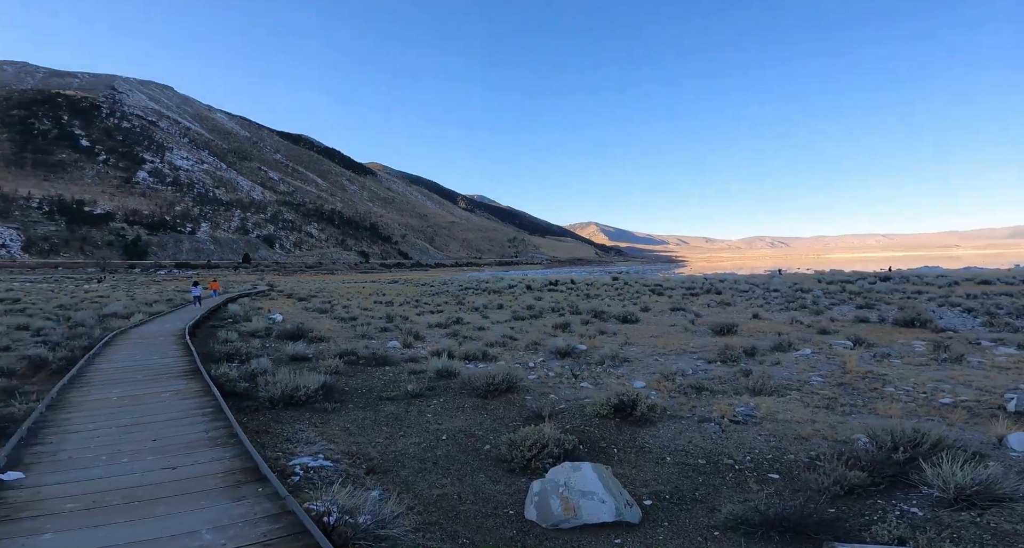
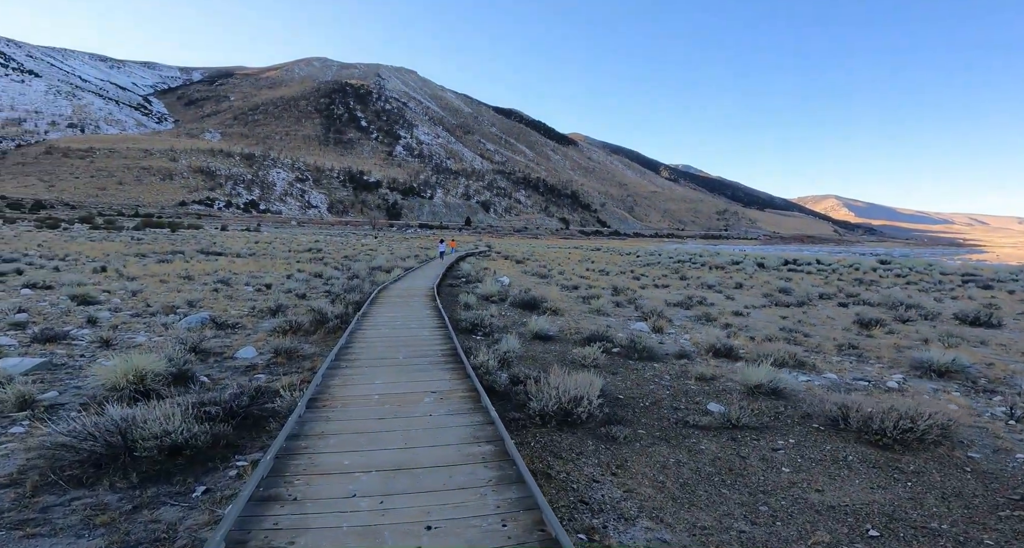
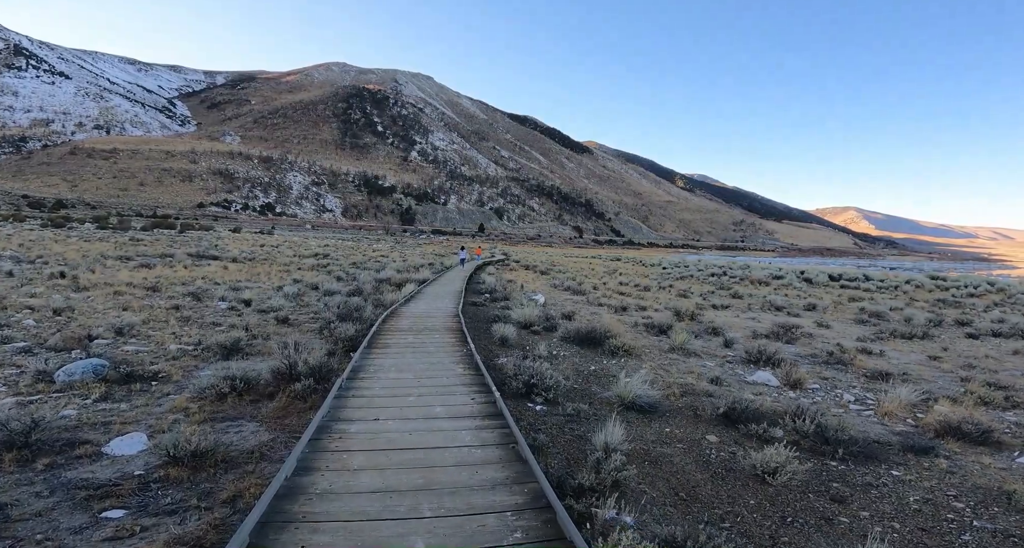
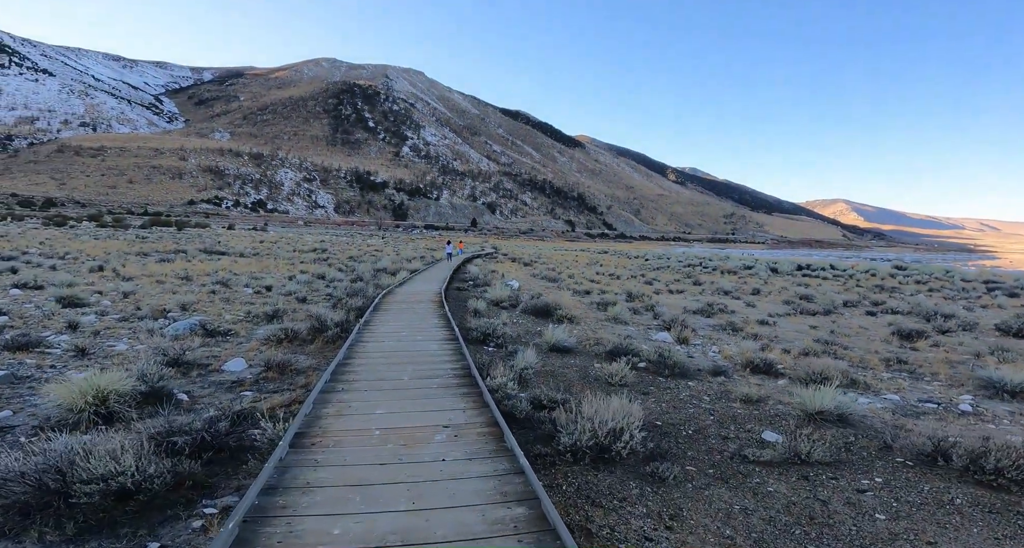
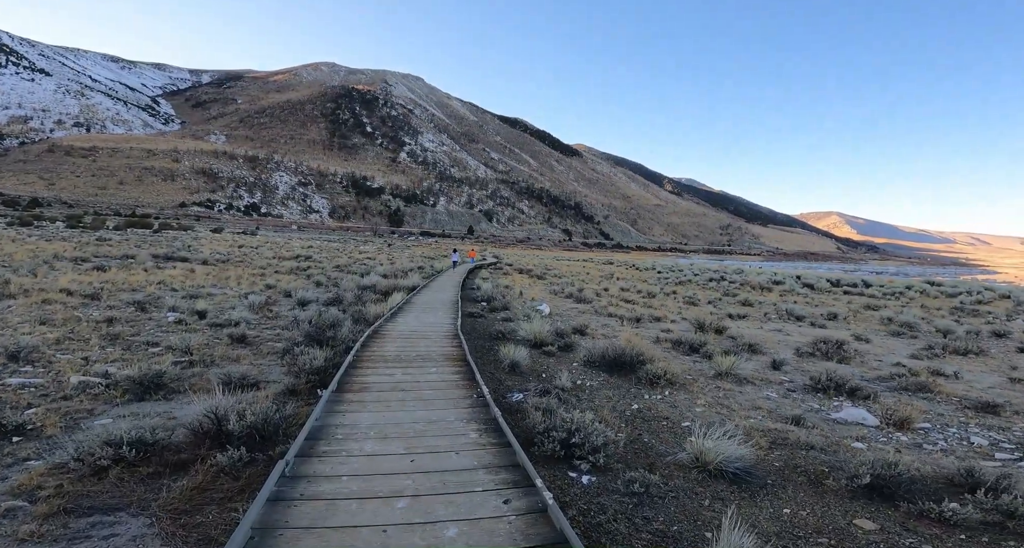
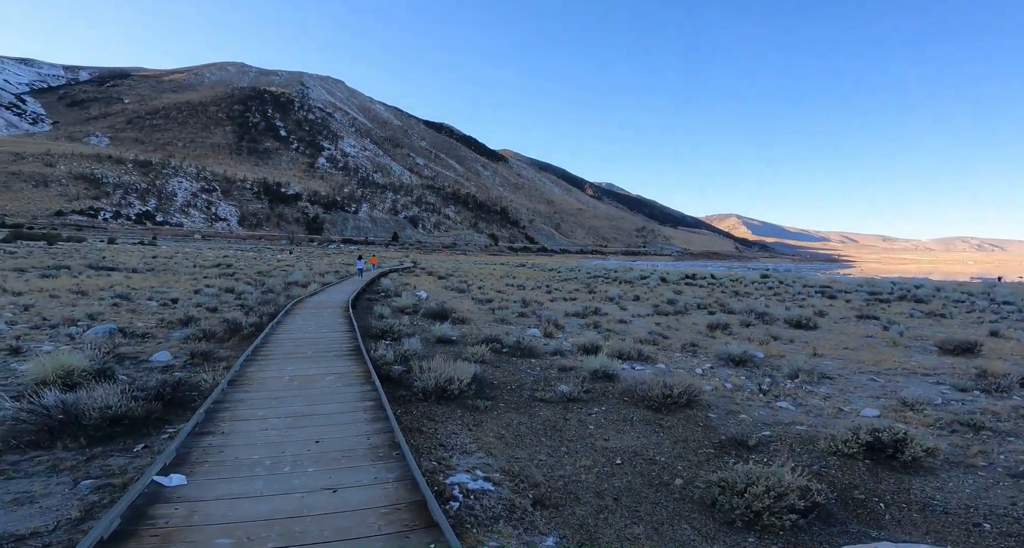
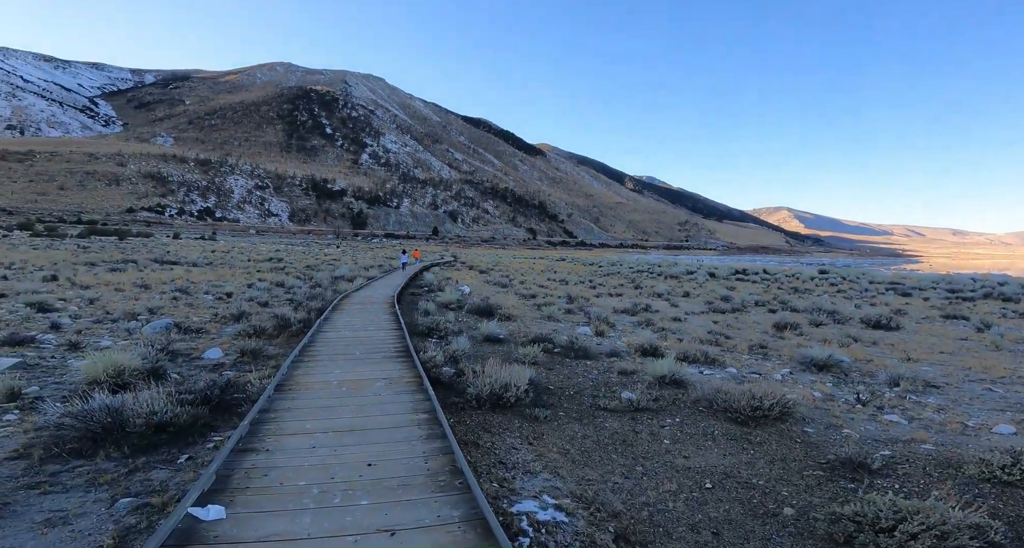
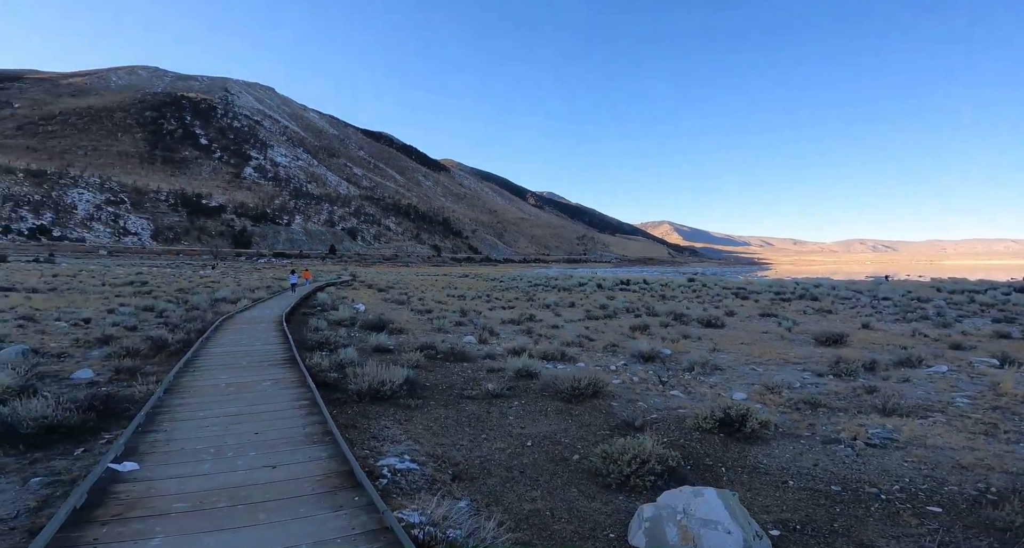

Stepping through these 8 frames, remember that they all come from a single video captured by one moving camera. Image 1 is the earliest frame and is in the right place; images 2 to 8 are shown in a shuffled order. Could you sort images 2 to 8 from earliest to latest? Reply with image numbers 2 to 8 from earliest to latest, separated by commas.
8, 6, 7, 2, 4, 3, 5
